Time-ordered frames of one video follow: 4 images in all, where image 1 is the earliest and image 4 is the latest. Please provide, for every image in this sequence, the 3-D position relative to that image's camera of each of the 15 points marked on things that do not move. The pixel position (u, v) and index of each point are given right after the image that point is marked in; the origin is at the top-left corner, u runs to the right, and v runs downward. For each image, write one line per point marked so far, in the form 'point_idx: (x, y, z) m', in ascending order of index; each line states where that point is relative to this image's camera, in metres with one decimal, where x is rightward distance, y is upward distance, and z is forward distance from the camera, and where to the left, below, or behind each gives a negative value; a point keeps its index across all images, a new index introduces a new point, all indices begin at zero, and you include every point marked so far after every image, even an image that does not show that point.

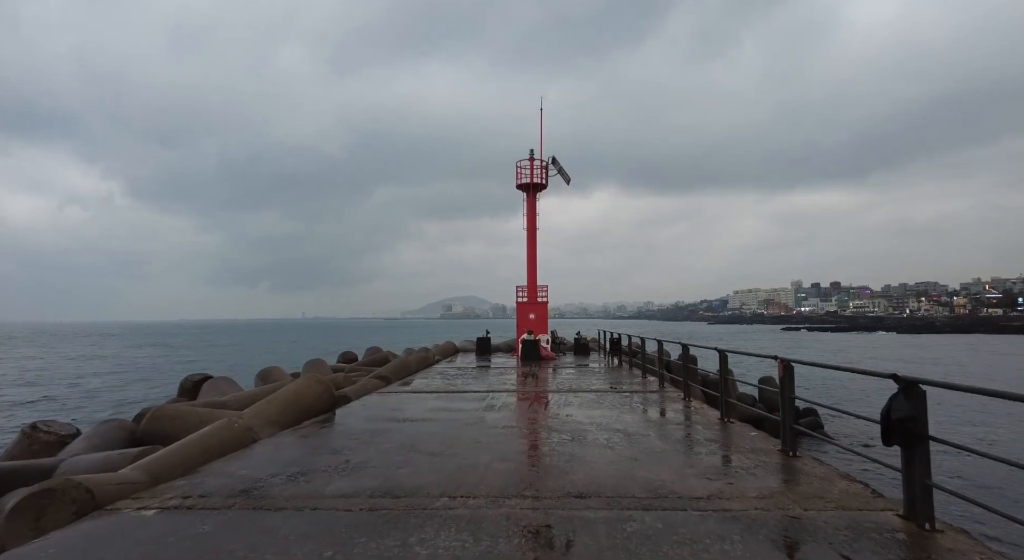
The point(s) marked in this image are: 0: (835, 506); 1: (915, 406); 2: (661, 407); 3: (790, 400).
0: (+2.0, -1.4, +3.3) m
1: (+2.2, -0.7, +2.9) m
2: (+2.1, -1.8, +7.7) m
3: (+2.4, -1.0, +4.7) m
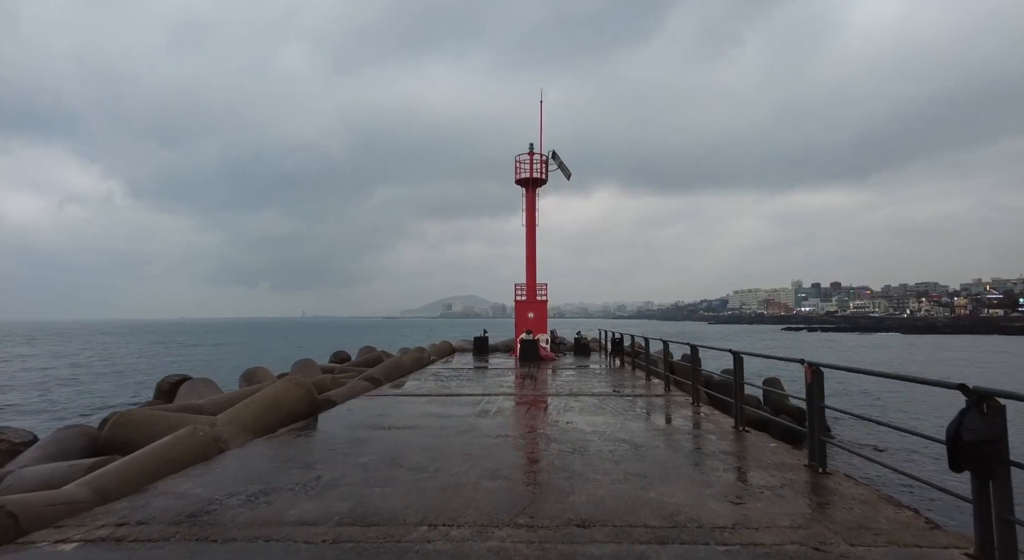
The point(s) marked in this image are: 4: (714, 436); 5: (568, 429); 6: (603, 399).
0: (+1.9, -1.3, +2.8) m
1: (+2.1, -0.6, +2.4) m
2: (+2.1, -1.8, +7.2) m
3: (+2.4, -1.0, +4.2) m
4: (+2.1, -1.6, +5.7) m
5: (+0.6, -1.6, +5.8) m
6: (+1.4, -1.8, +8.2) m
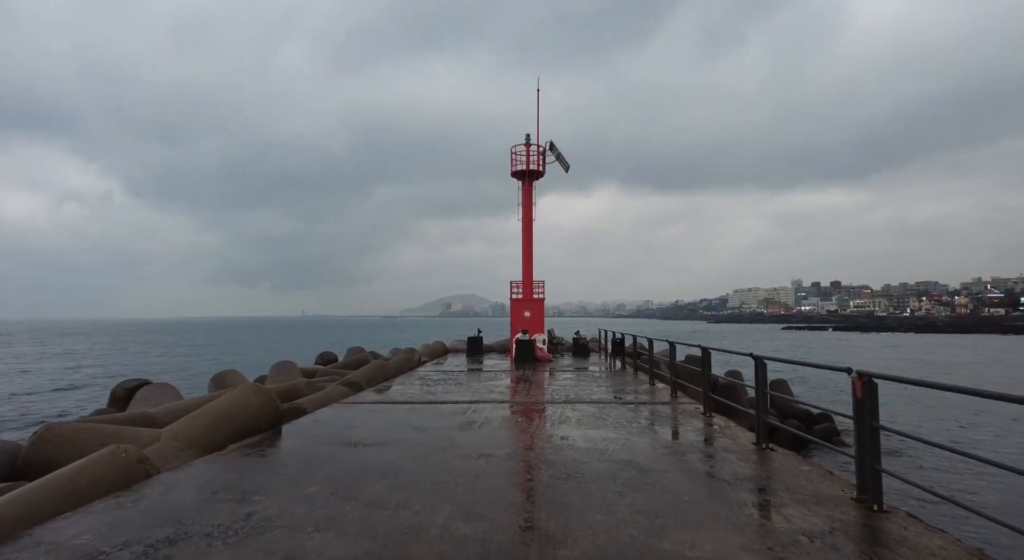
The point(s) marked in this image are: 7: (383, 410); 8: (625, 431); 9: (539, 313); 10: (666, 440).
0: (+1.8, -1.3, +2.0) m
1: (+2.0, -0.6, +1.6) m
2: (+1.9, -1.7, +6.4) m
3: (+2.2, -0.9, +3.3) m
4: (+2.0, -1.6, +4.9) m
5: (+0.5, -1.6, +5.0) m
6: (+1.2, -1.7, +7.4) m
7: (-1.8, -1.8, +7.3) m
8: (+1.2, -1.6, +5.8) m
9: (+0.8, -1.0, +15.9) m
10: (+1.6, -1.6, +5.5) m
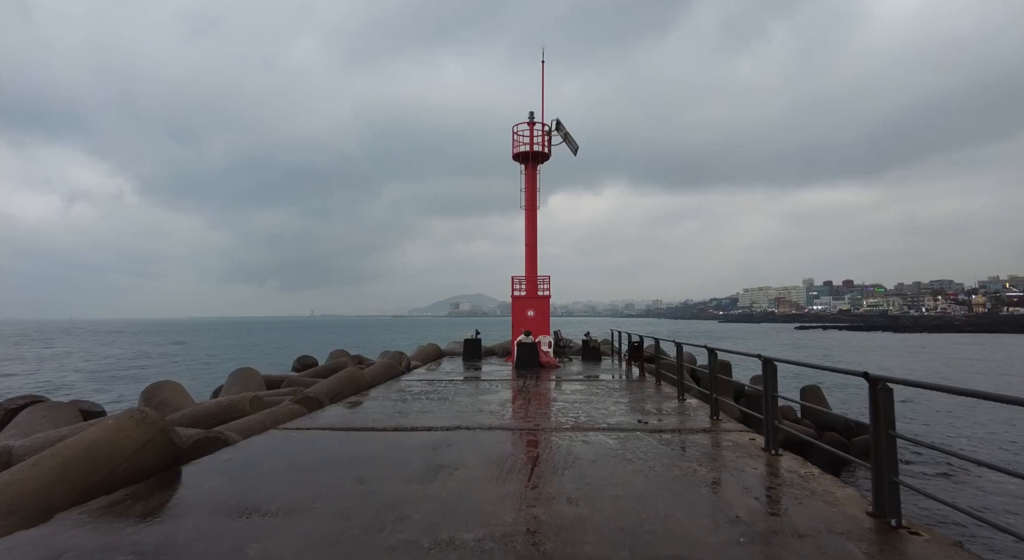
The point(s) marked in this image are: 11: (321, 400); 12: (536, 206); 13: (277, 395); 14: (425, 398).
0: (+1.6, -1.2, +0.1) m
1: (+1.8, -0.5, -0.3) m
2: (+1.8, -1.6, +4.5) m
3: (+2.1, -0.8, +1.5) m
4: (+1.9, -1.4, +3.0) m
5: (+0.3, -1.4, +3.2) m
6: (+1.2, -1.6, +5.5) m
7: (-1.8, -1.6, +5.5) m
8: (+1.1, -1.5, +4.0) m
9: (+0.8, -0.8, +14.0) m
10: (+1.5, -1.5, +3.7) m
11: (-2.8, -1.7, +7.8) m
12: (+0.6, +1.9, +13.7) m
13: (-3.6, -1.8, +8.4) m
14: (-1.3, -1.8, +8.3) m
